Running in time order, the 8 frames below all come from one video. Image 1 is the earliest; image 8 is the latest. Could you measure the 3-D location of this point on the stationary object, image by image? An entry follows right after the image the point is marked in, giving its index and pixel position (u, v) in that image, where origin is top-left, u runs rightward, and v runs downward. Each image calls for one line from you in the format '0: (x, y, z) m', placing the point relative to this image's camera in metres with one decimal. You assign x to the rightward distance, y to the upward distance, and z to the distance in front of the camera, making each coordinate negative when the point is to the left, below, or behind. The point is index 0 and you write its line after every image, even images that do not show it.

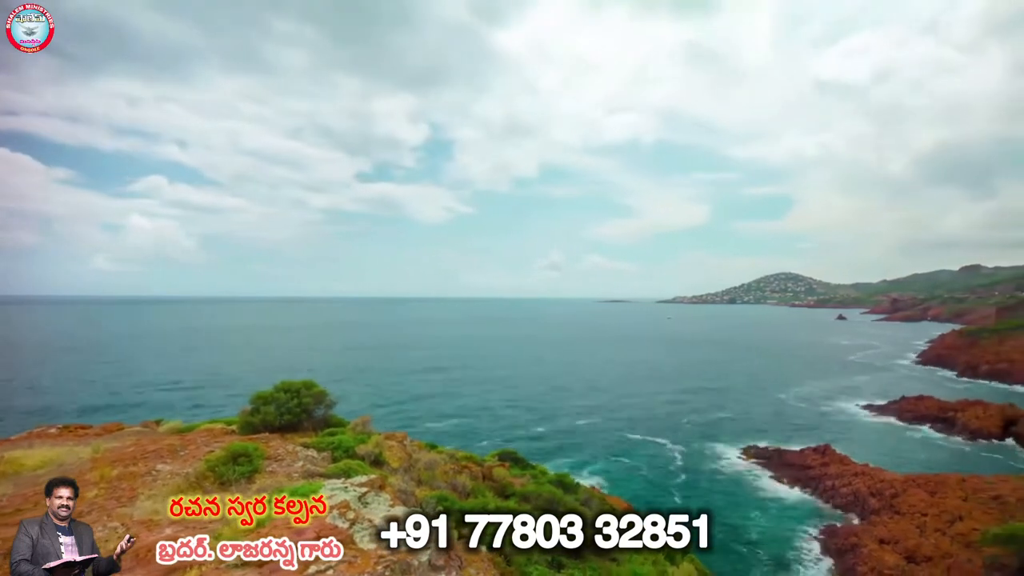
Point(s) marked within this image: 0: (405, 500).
0: (-2.9, -6.8, +15.6) m
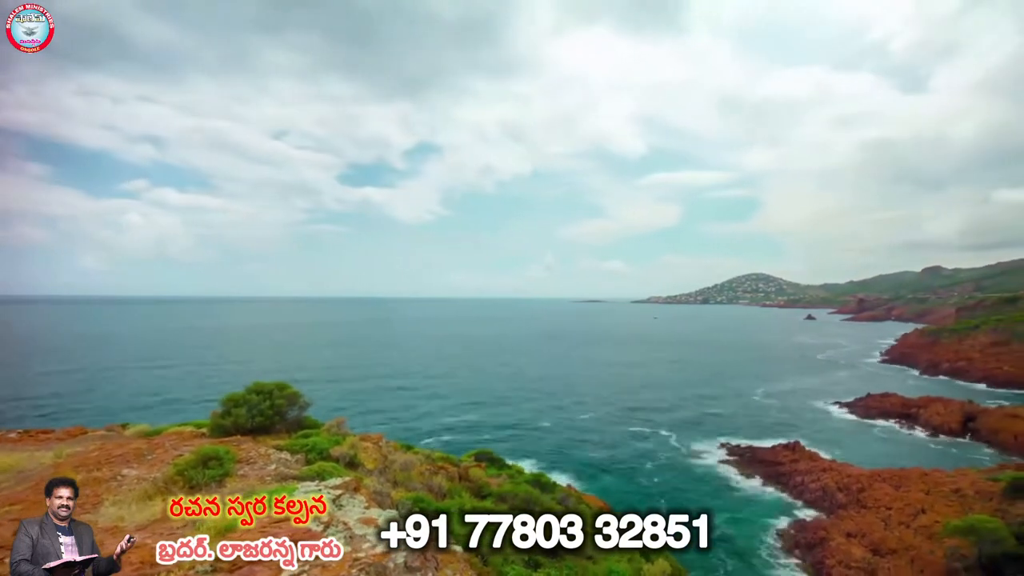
0: (-4.1, -7.2, +15.6) m
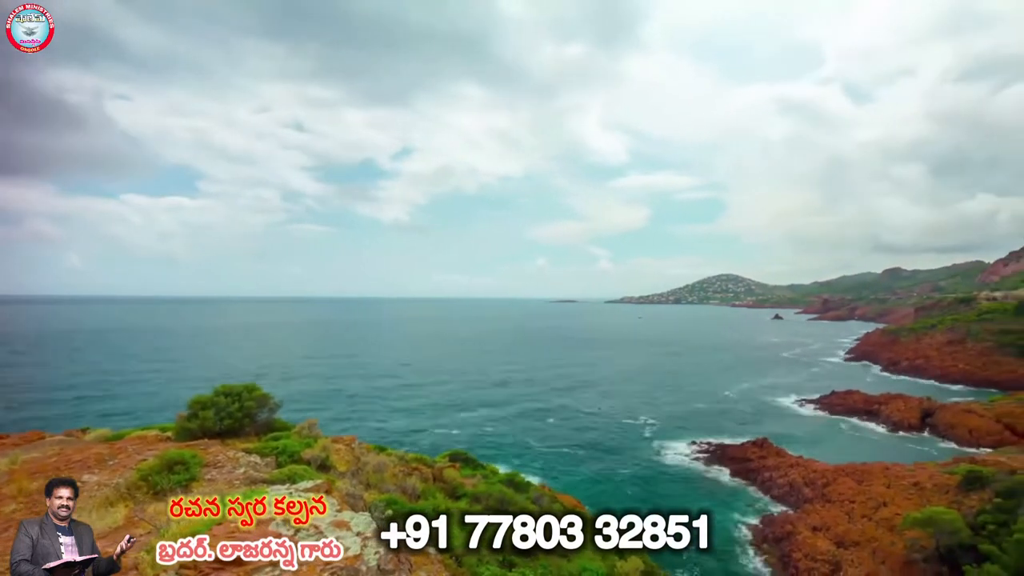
0: (-5.1, -7.2, +15.4) m
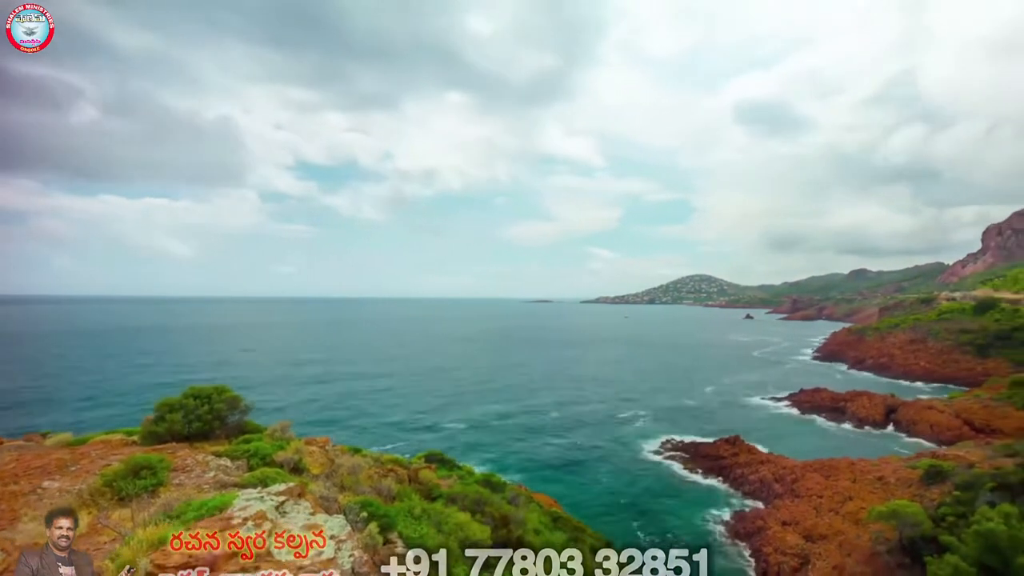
0: (-6.0, -7.2, +15.2) m
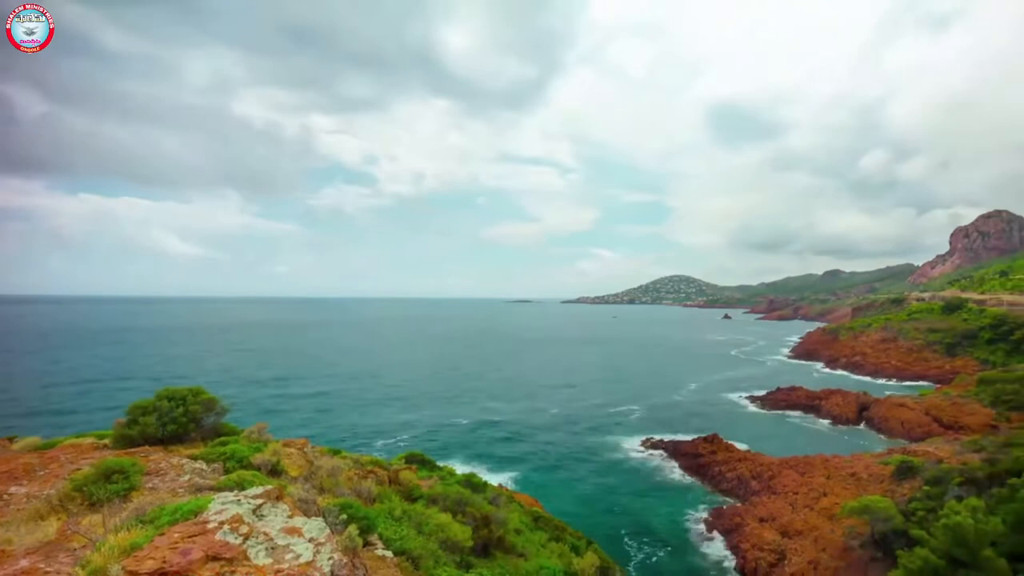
0: (-6.7, -7.2, +15.0) m
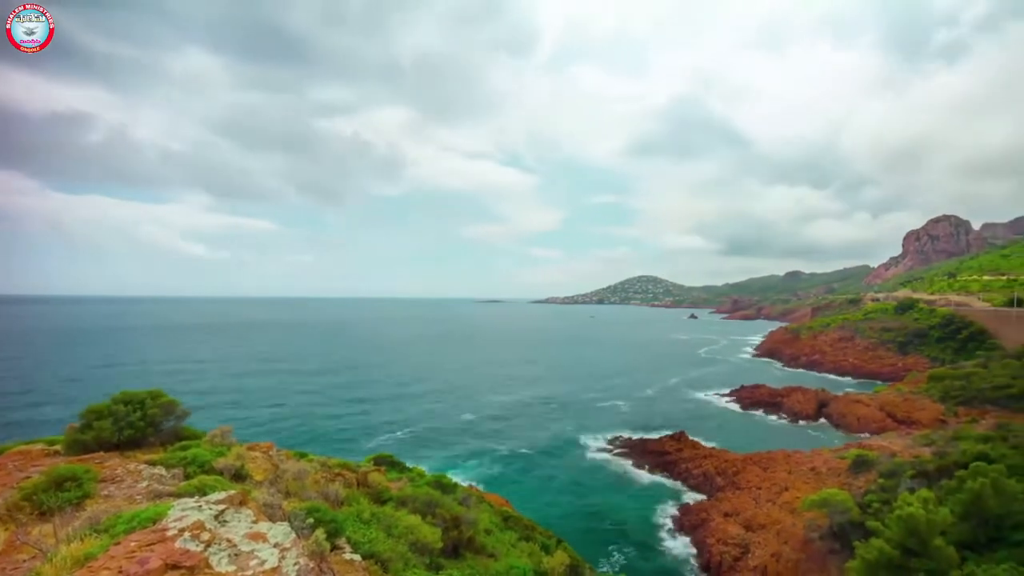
0: (-7.8, -7.2, +14.7) m
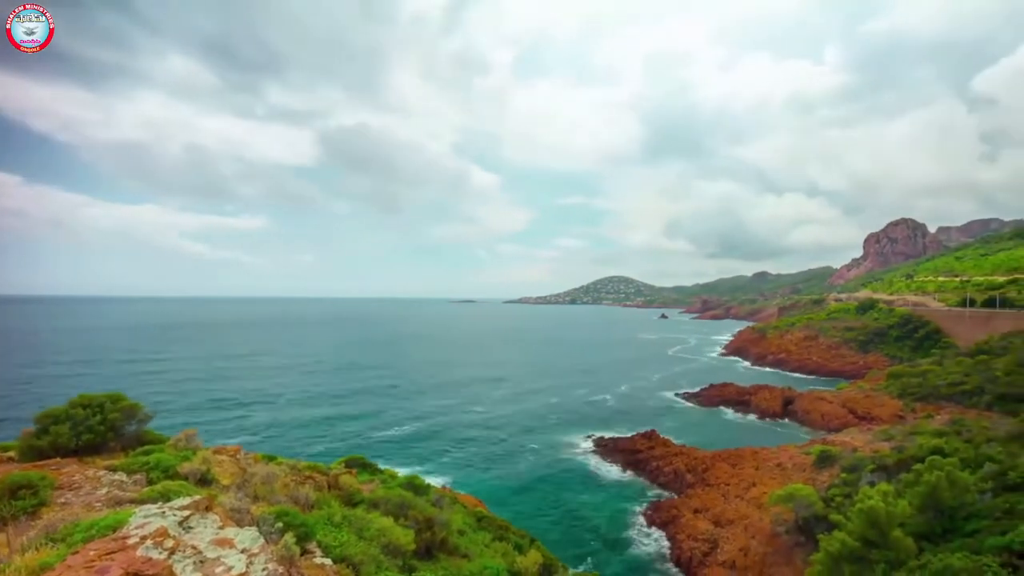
0: (-8.8, -7.2, +14.4) m
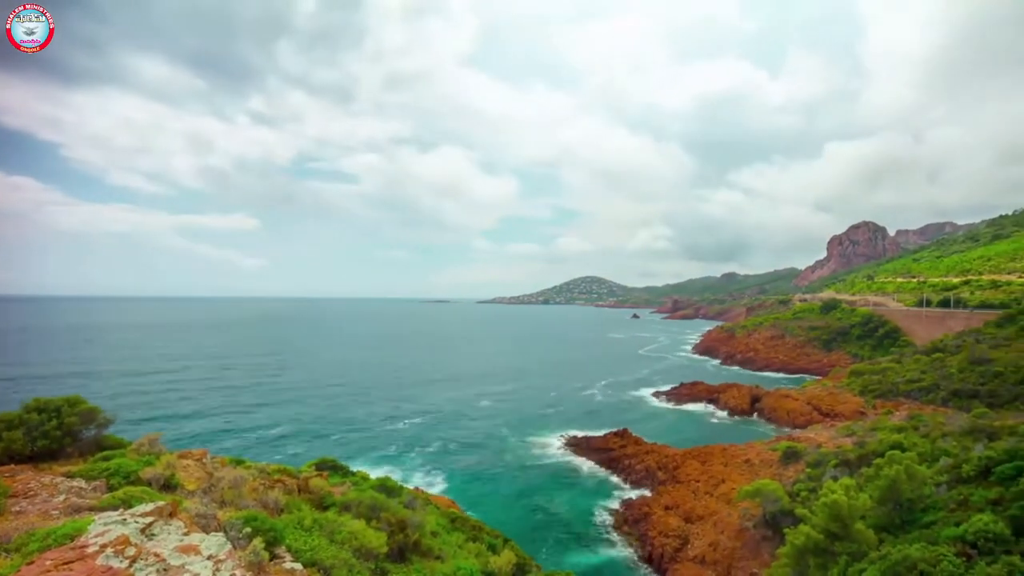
0: (-9.7, -7.2, +14.0) m
